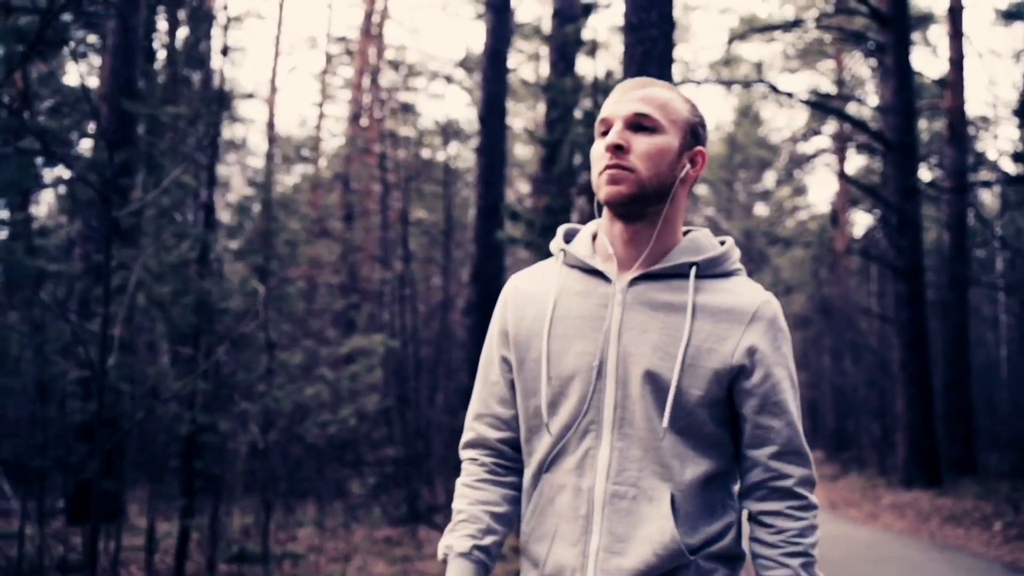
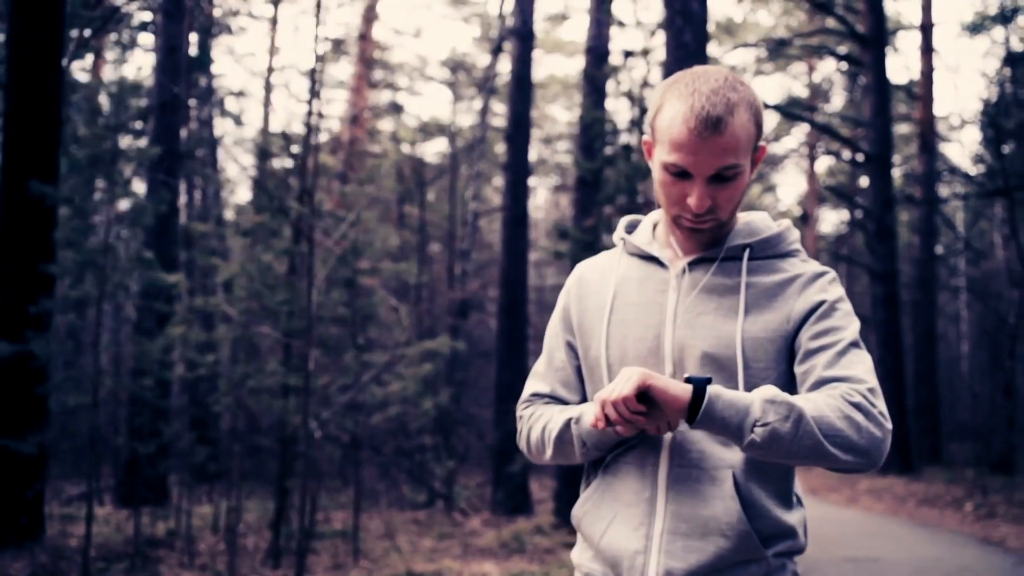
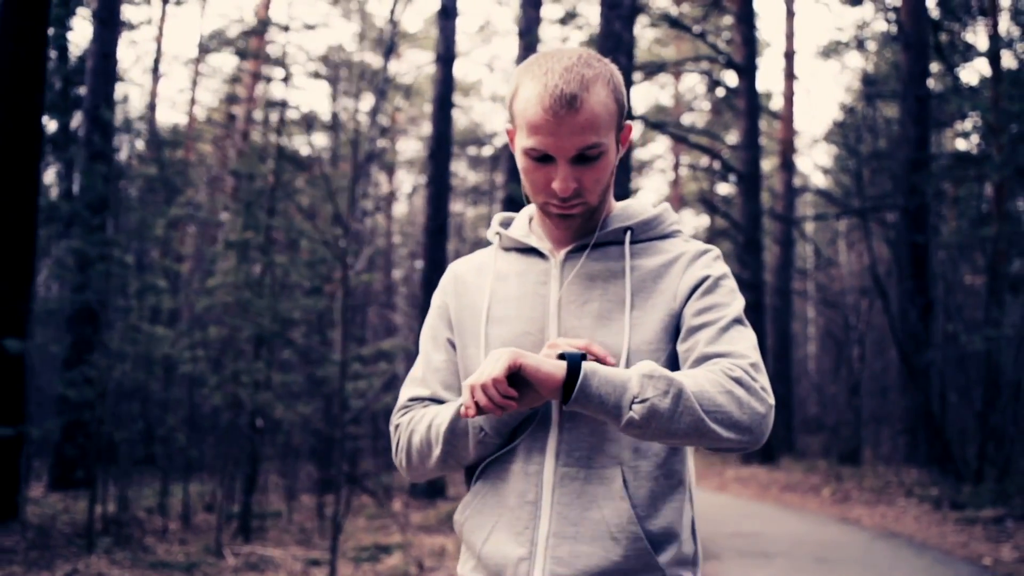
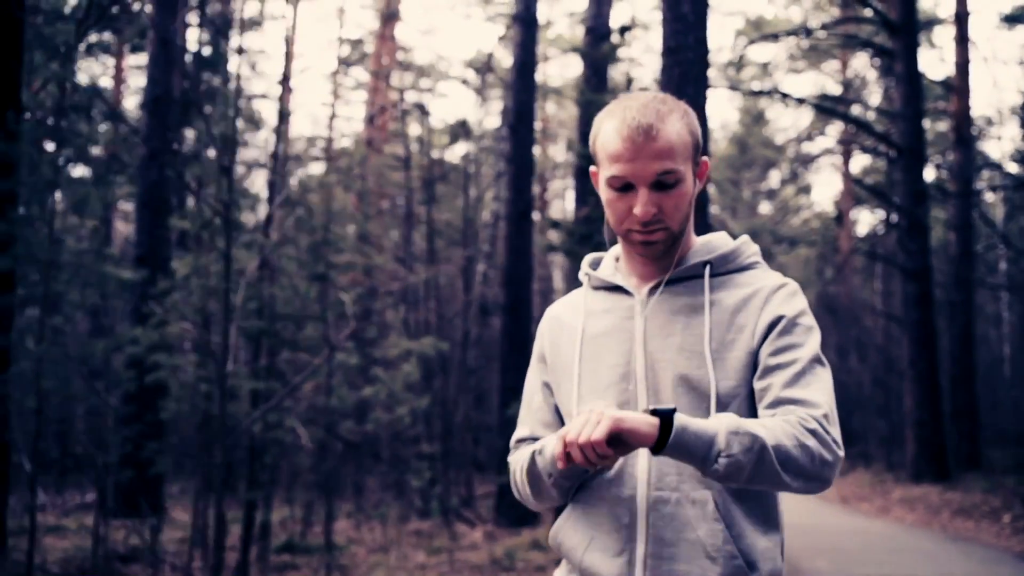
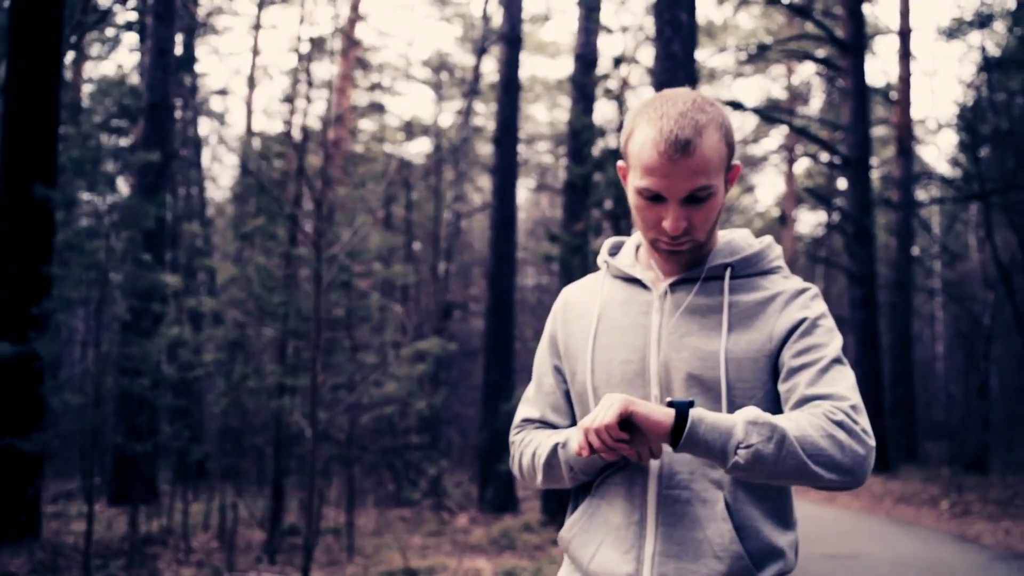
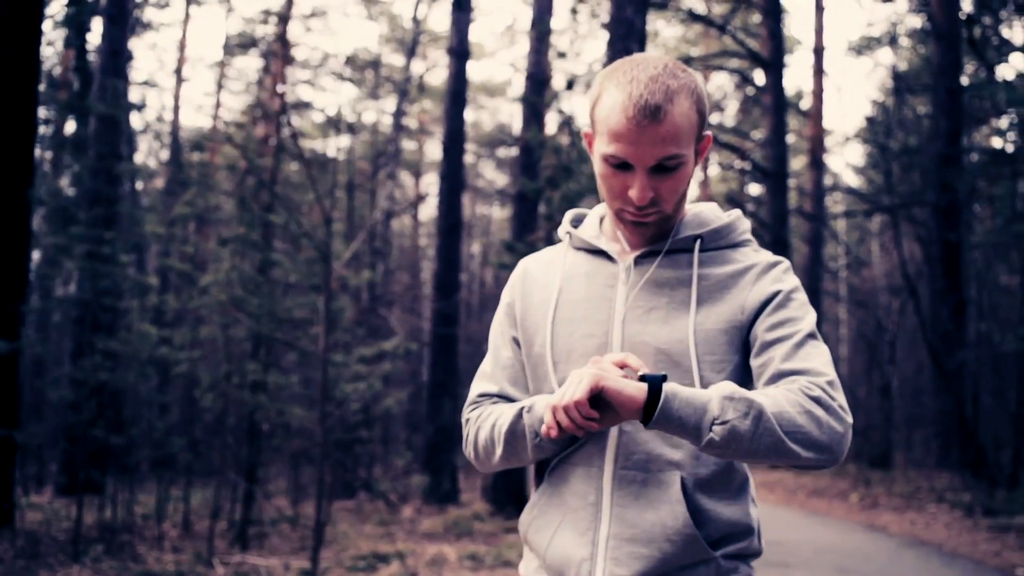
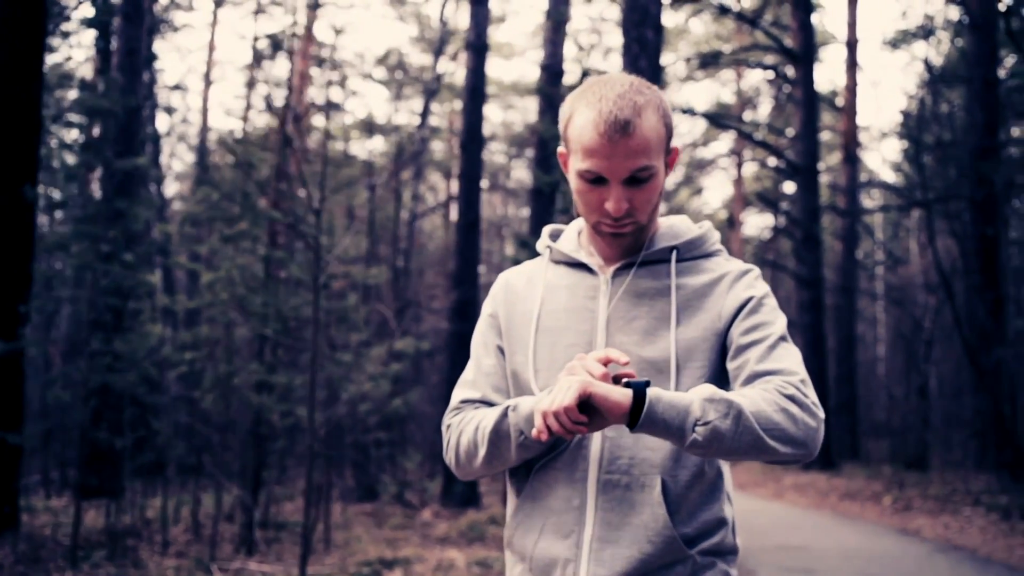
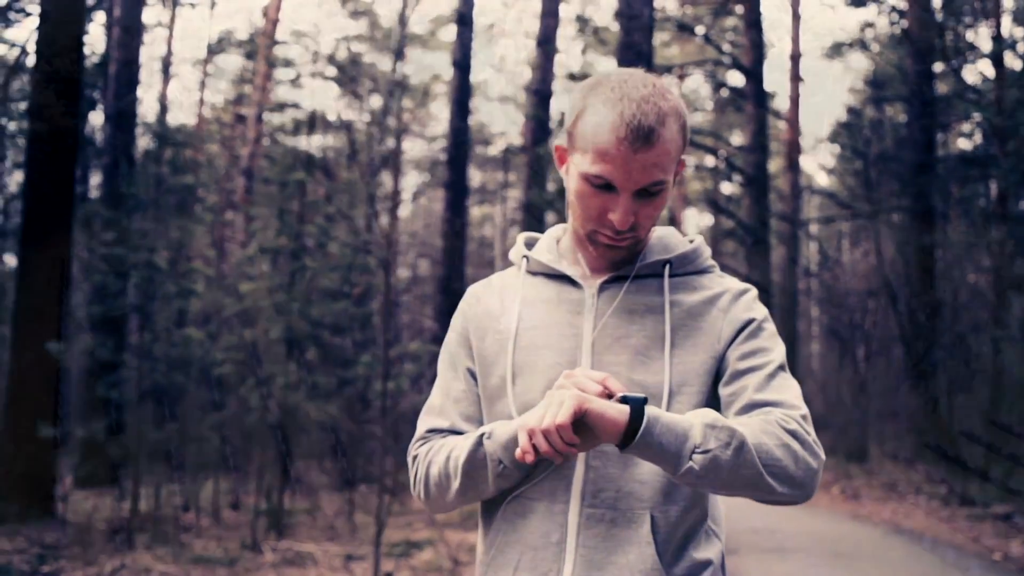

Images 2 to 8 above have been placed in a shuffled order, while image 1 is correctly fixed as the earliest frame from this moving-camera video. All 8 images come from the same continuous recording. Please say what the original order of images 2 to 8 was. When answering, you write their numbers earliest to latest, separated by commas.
4, 2, 5, 7, 6, 3, 8
